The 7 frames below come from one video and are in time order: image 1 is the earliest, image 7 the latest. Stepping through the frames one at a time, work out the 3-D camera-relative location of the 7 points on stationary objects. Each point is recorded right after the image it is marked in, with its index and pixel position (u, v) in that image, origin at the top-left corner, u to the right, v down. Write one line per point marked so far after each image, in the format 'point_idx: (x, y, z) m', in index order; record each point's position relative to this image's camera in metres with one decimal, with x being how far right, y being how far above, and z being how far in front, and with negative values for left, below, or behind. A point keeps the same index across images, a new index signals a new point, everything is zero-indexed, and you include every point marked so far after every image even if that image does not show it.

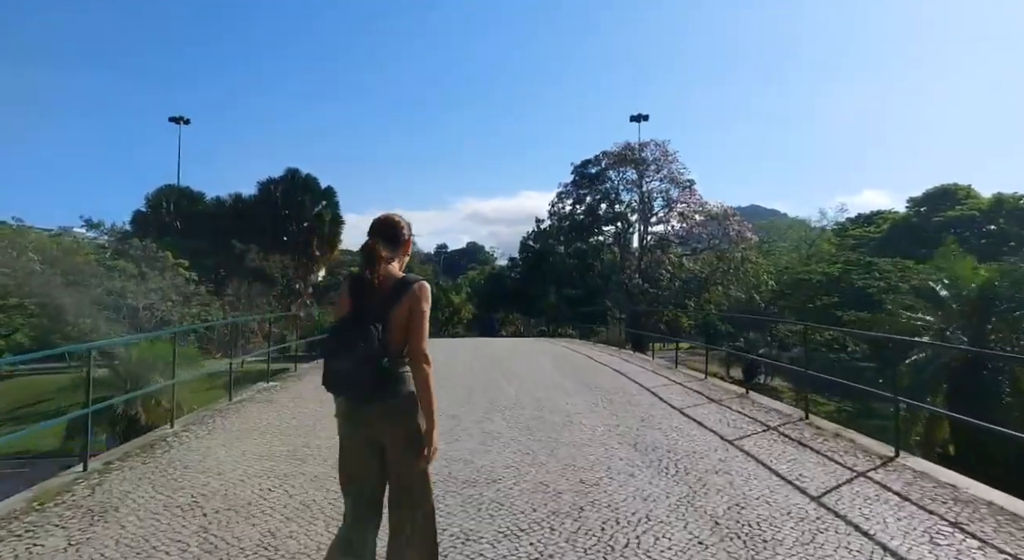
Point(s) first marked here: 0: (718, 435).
0: (+1.7, -1.2, +4.9) m
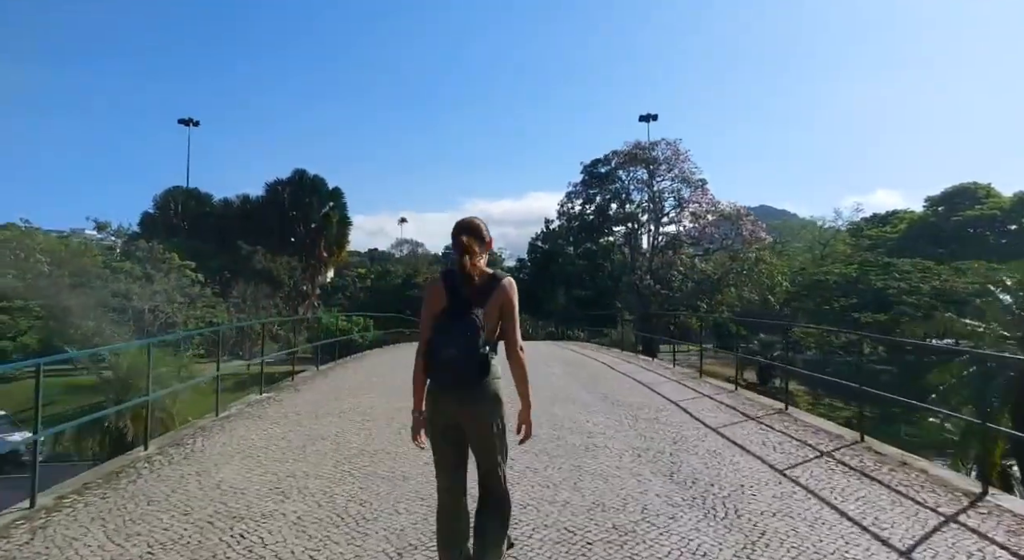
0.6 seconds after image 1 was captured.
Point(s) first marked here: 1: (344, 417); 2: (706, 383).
0: (+1.8, -1.3, +4.2) m
1: (-1.6, -1.3, +5.9) m
2: (+2.5, -1.3, +7.9) m
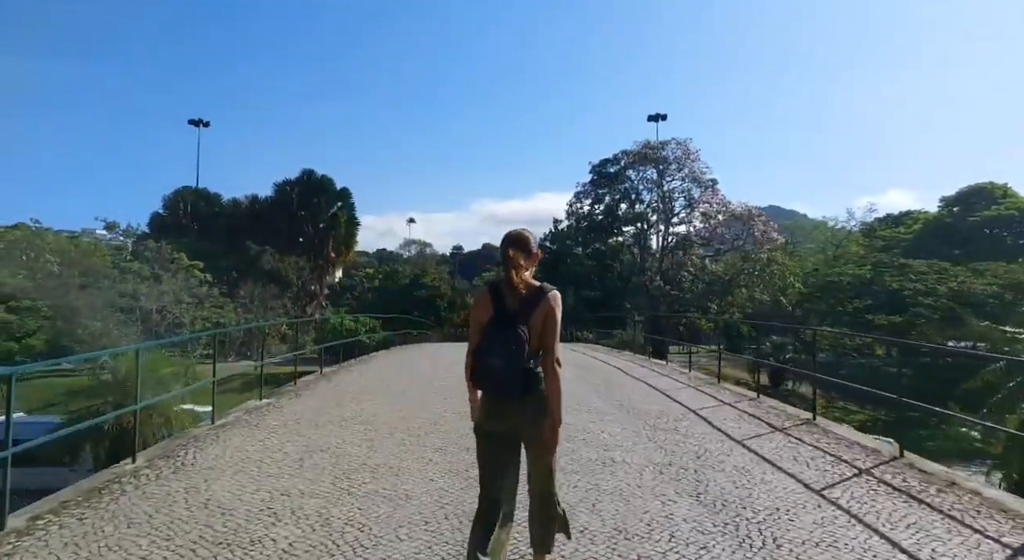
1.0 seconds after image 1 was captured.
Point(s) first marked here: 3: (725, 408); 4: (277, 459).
0: (+1.8, -1.3, +3.9) m
1: (-1.5, -1.3, +5.6) m
2: (+2.6, -1.3, +7.6) m
3: (+2.2, -1.3, +6.4) m
4: (-1.7, -1.3, +4.5) m
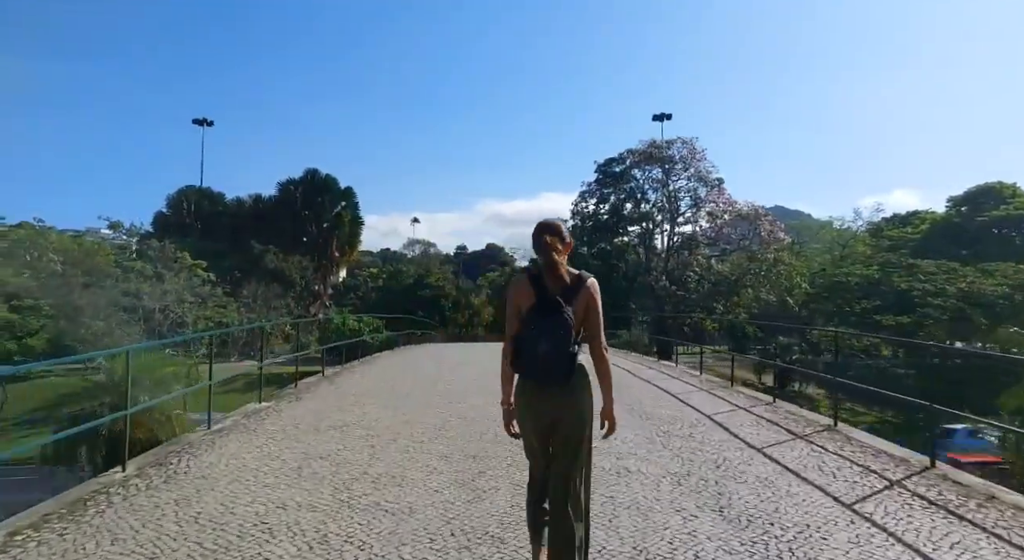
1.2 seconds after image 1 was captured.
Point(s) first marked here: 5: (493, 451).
0: (+1.9, -1.3, +3.7) m
1: (-1.4, -1.3, +5.3) m
2: (+2.7, -1.3, +7.3) m
3: (+2.3, -1.3, +6.1) m
4: (-1.7, -1.3, +4.3) m
5: (-0.1, -1.3, +4.7) m
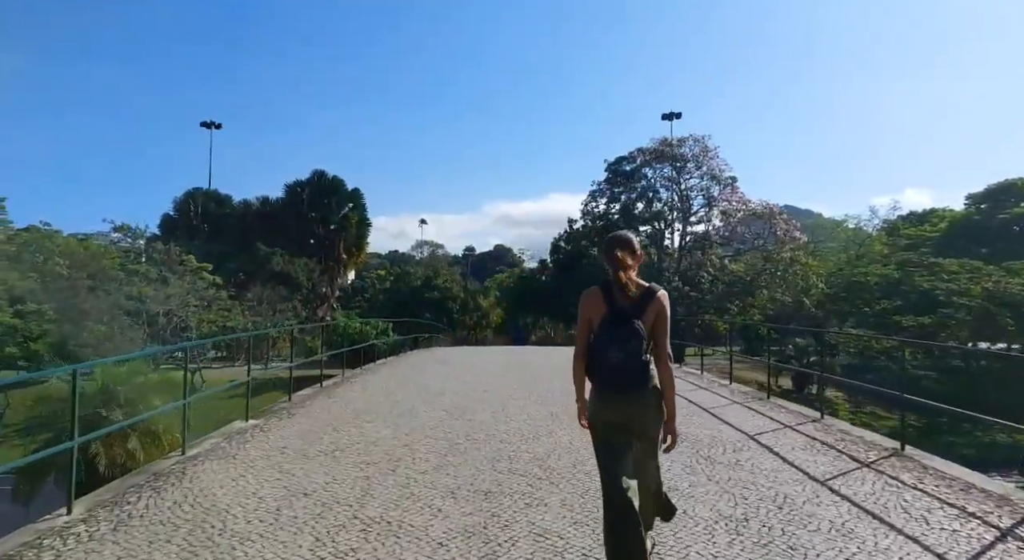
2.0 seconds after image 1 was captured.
0: (+2.0, -1.3, +2.9) m
1: (-1.3, -1.4, +4.7) m
2: (+2.8, -1.4, +6.6) m
3: (+2.4, -1.3, +5.4) m
4: (-1.6, -1.3, +3.6) m
5: (0.0, -1.3, +4.0) m
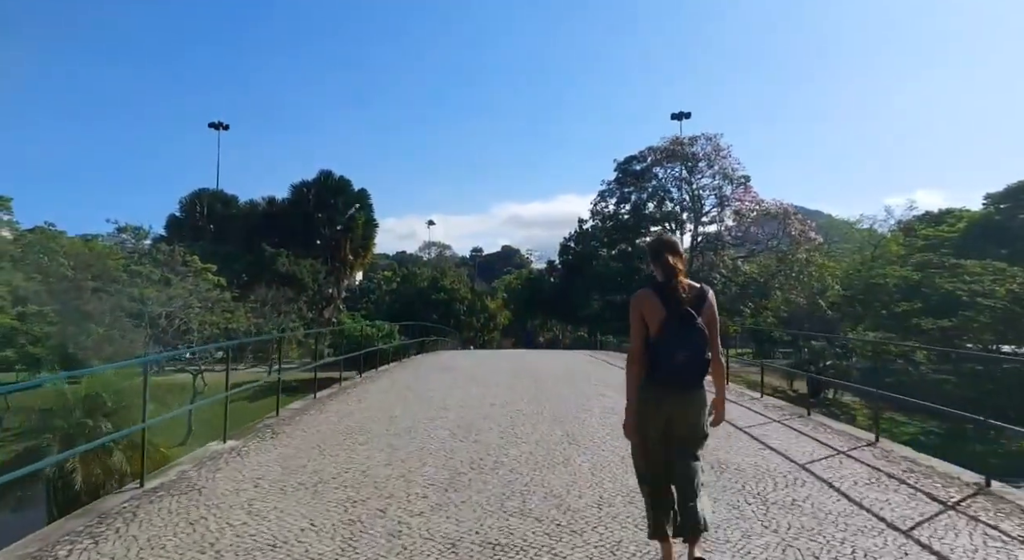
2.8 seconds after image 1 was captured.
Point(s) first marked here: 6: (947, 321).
0: (+2.1, -1.3, +2.2) m
1: (-1.2, -1.4, +4.0) m
2: (+3.0, -1.4, +5.8) m
3: (+2.5, -1.4, +4.7) m
4: (-1.5, -1.4, +2.9) m
5: (+0.1, -1.4, +3.3) m
6: (+13.4, -1.4, +18.7) m
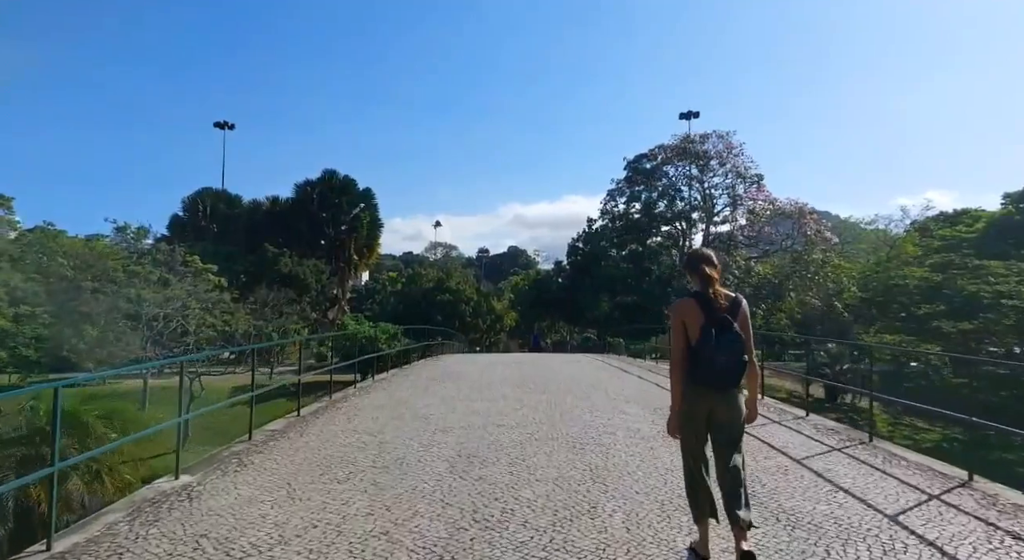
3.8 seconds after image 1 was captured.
0: (+2.1, -1.3, +1.2) m
1: (-1.2, -1.4, +3.0) m
2: (+3.0, -1.4, +4.9) m
3: (+2.6, -1.4, +3.7) m
4: (-1.4, -1.4, +2.0) m
5: (+0.1, -1.4, +2.4) m
6: (+13.6, -1.4, +17.6) m
